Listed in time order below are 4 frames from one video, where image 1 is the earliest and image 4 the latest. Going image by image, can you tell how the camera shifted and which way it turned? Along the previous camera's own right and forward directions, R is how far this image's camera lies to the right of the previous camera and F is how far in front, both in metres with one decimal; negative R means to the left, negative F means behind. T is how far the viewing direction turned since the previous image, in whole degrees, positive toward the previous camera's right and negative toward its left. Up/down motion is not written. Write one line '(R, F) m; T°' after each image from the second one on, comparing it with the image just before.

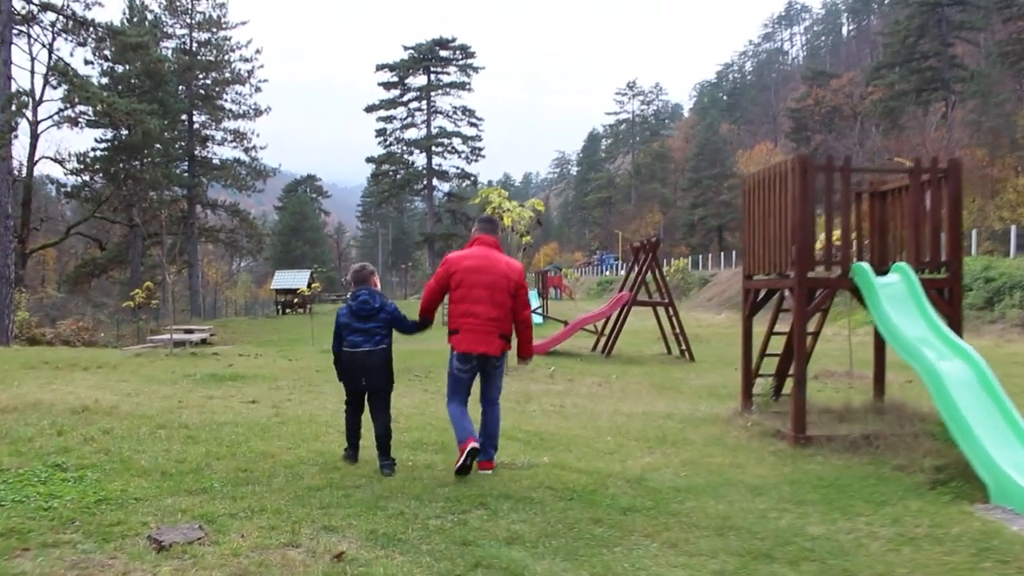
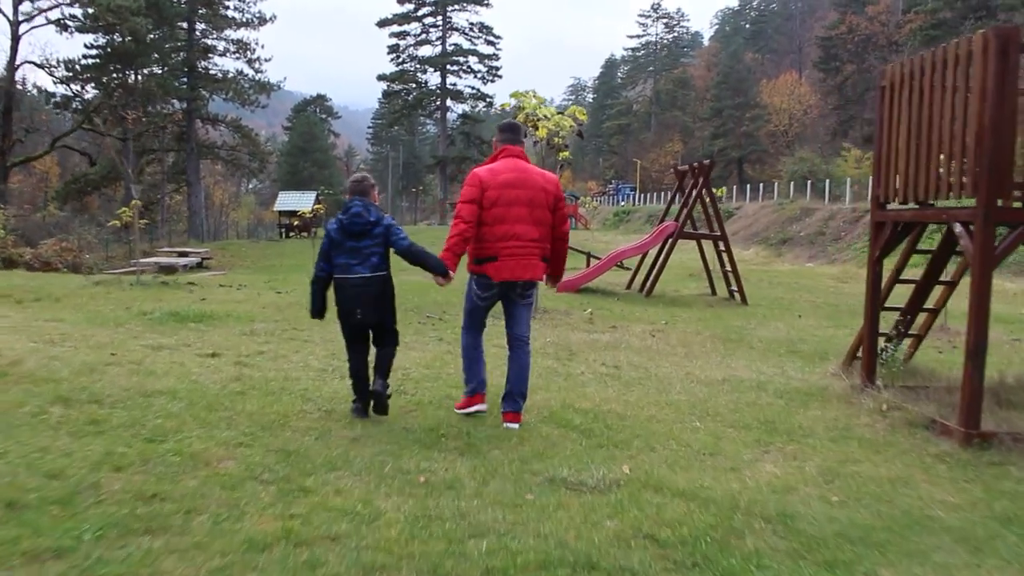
(-0.3, +2.2) m; 0°
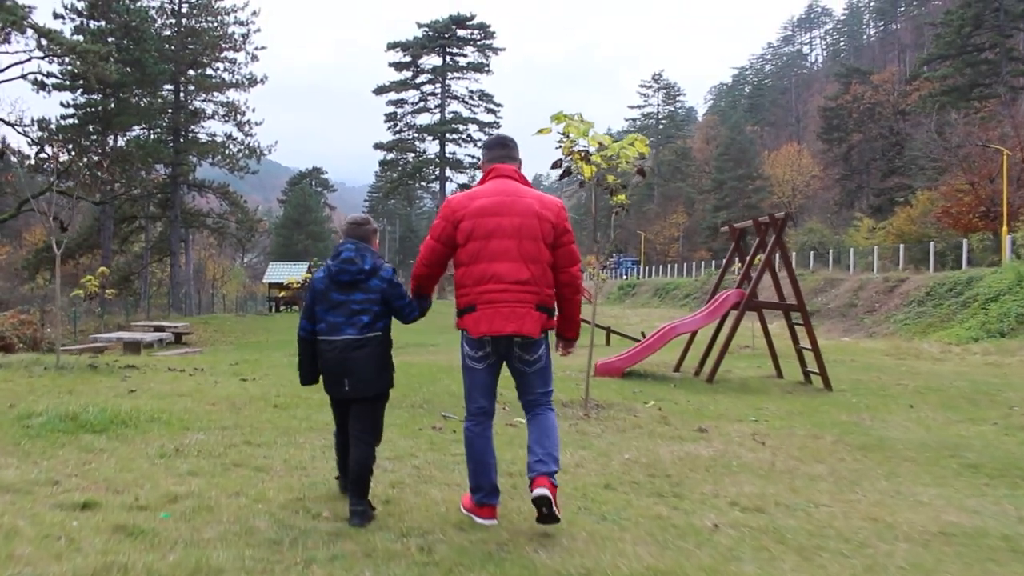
(-0.4, +2.8) m; 0°
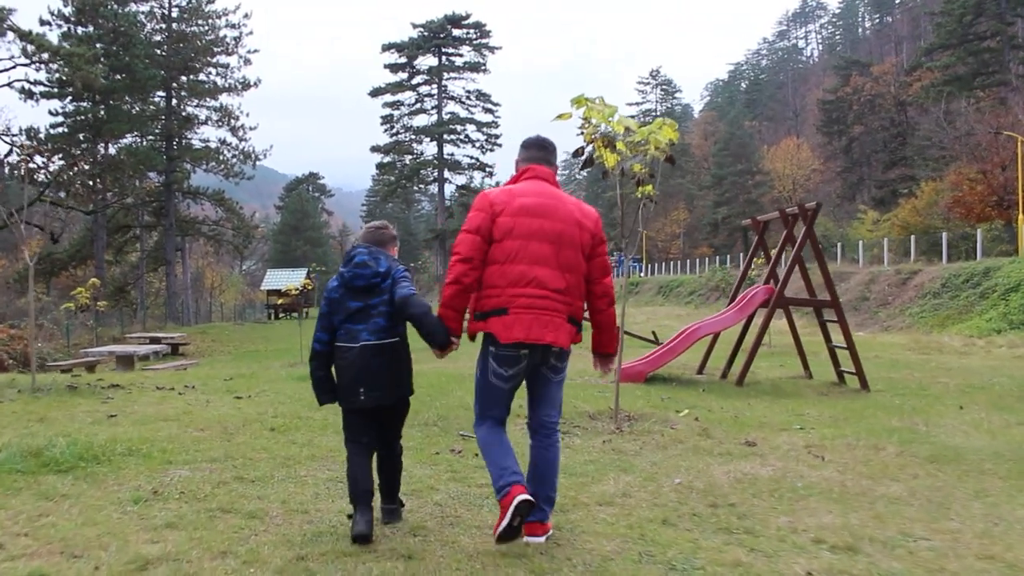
(-0.2, +0.8) m; 0°
